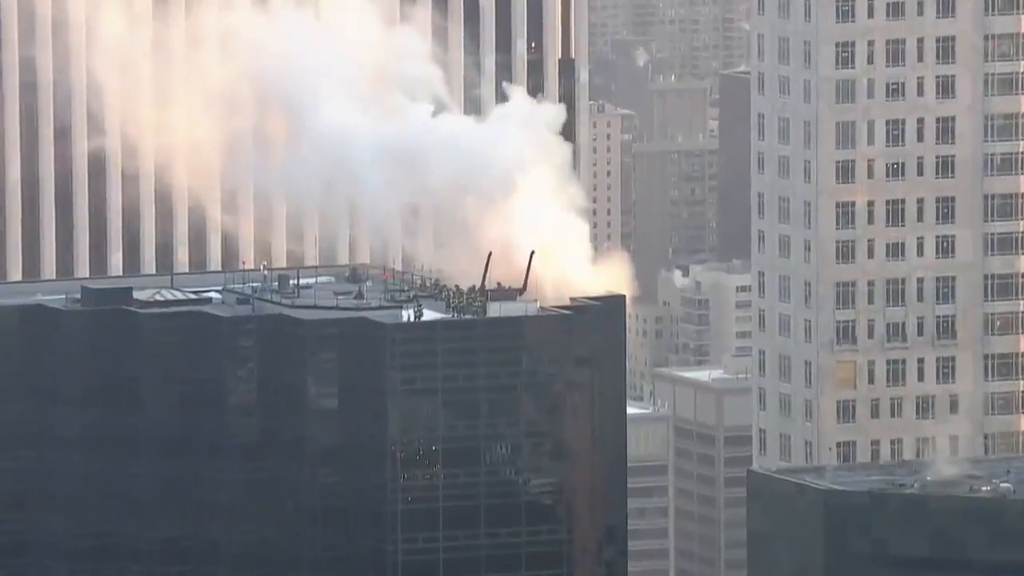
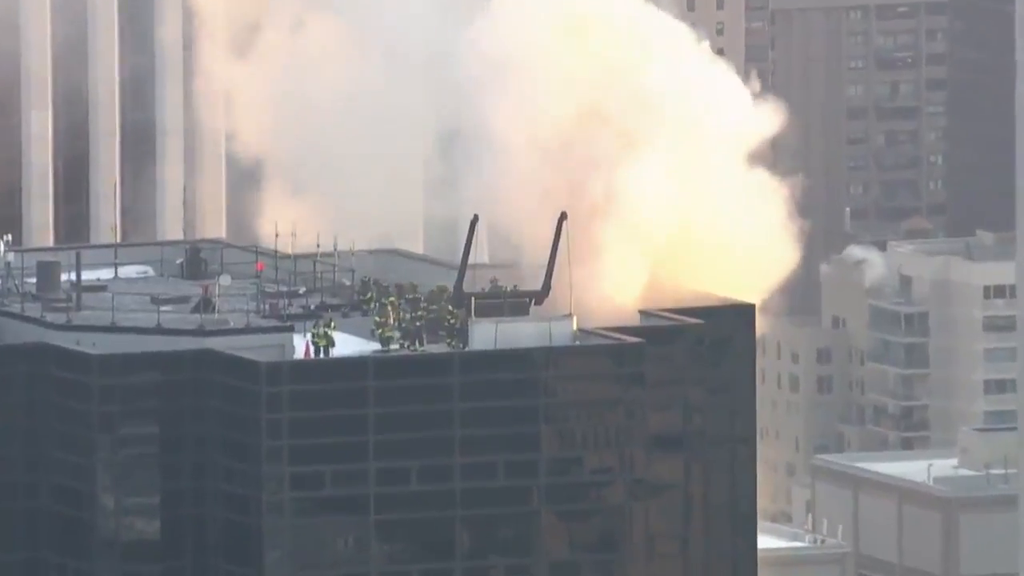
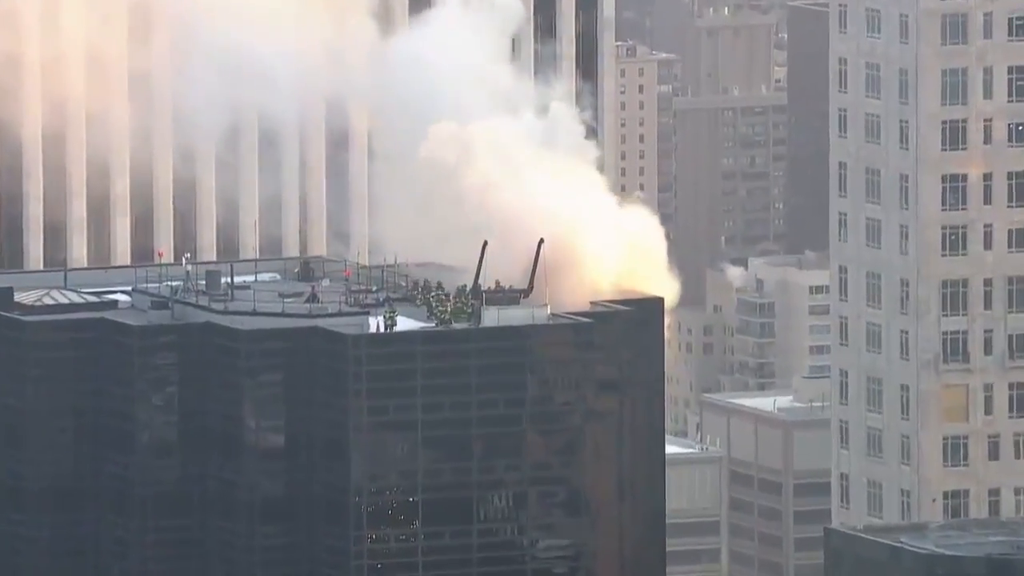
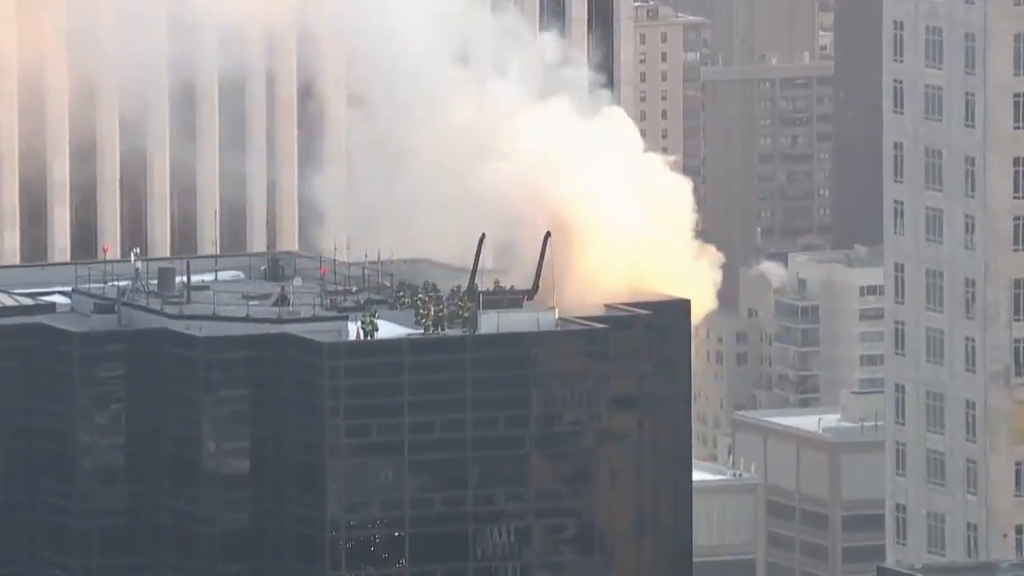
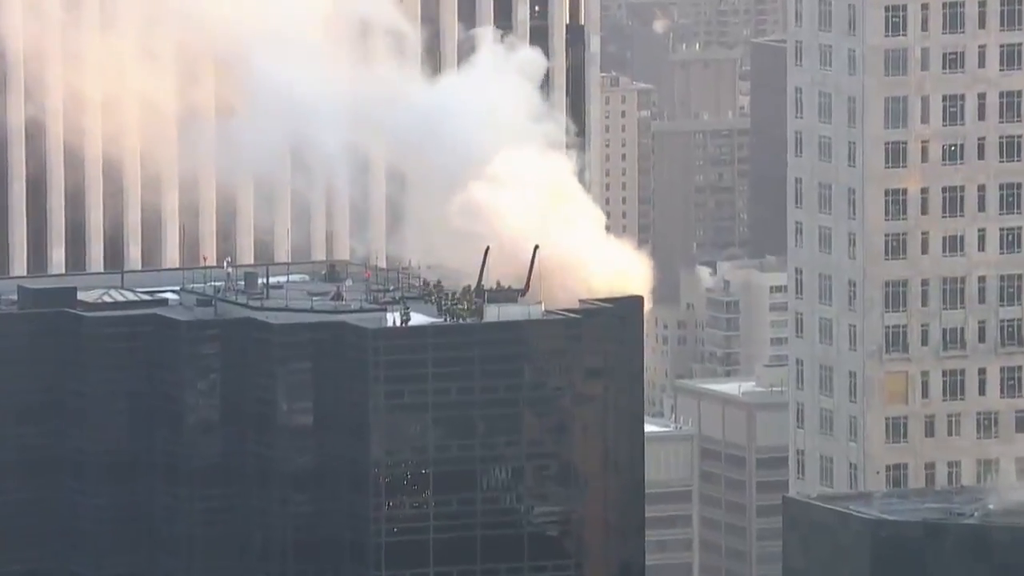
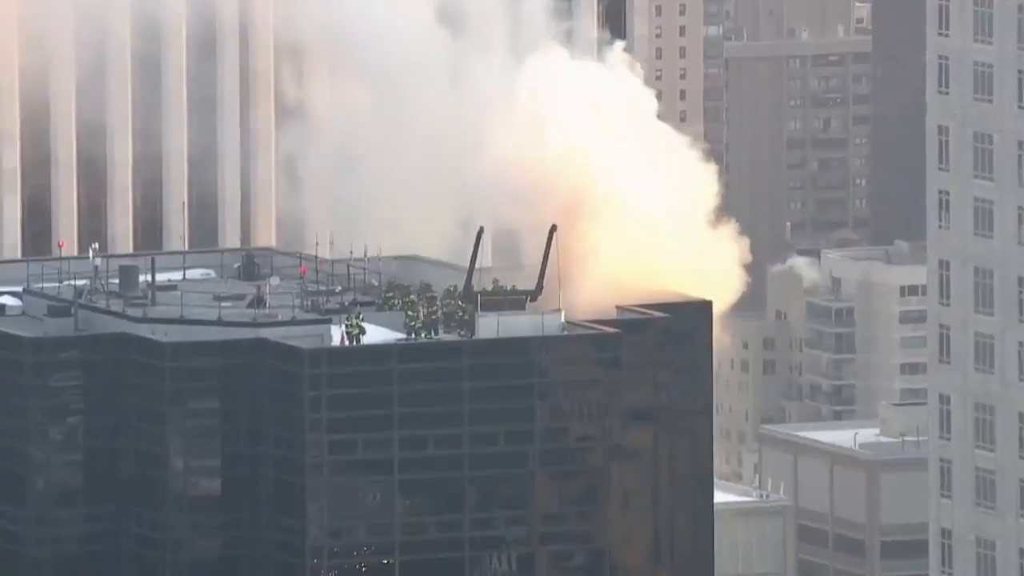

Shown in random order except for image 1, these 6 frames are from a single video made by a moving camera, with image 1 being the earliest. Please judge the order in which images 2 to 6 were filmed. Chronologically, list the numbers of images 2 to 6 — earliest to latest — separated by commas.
5, 3, 4, 6, 2
